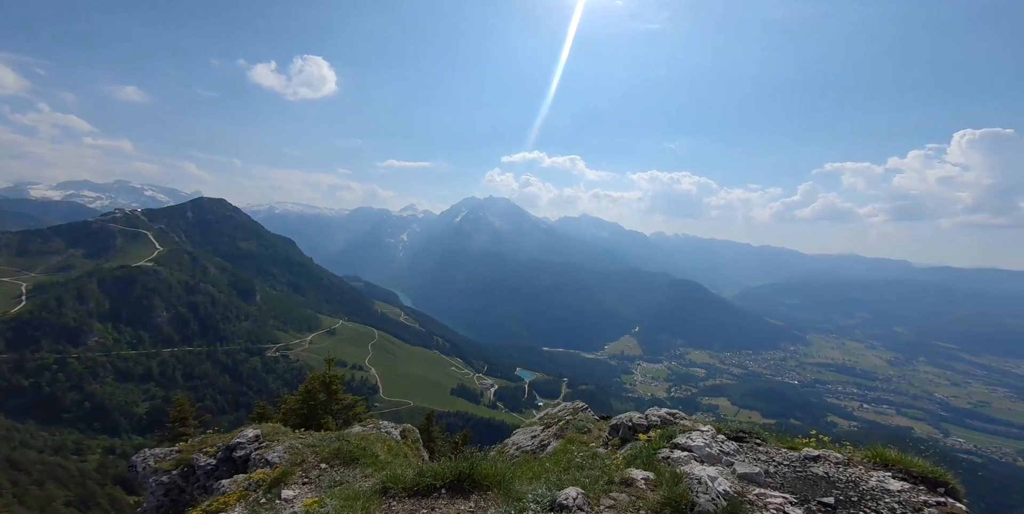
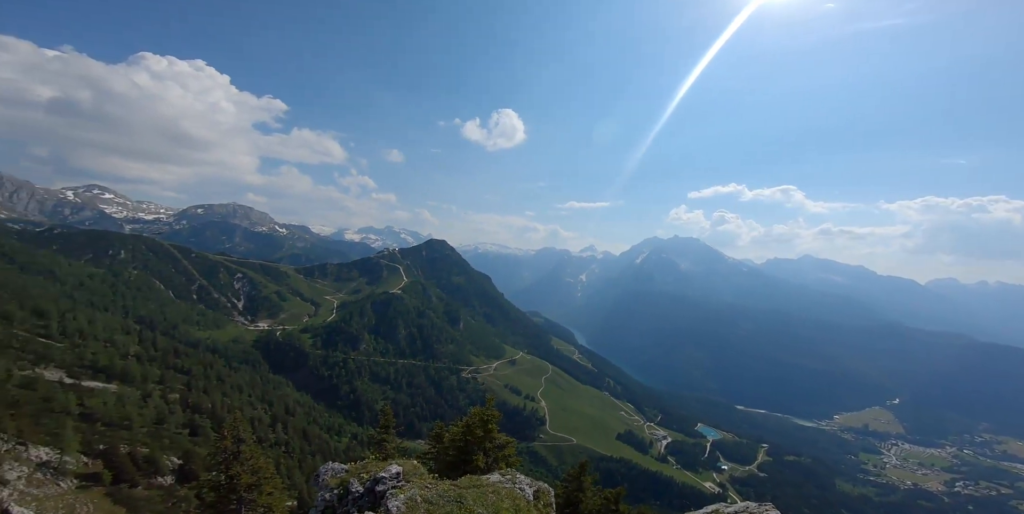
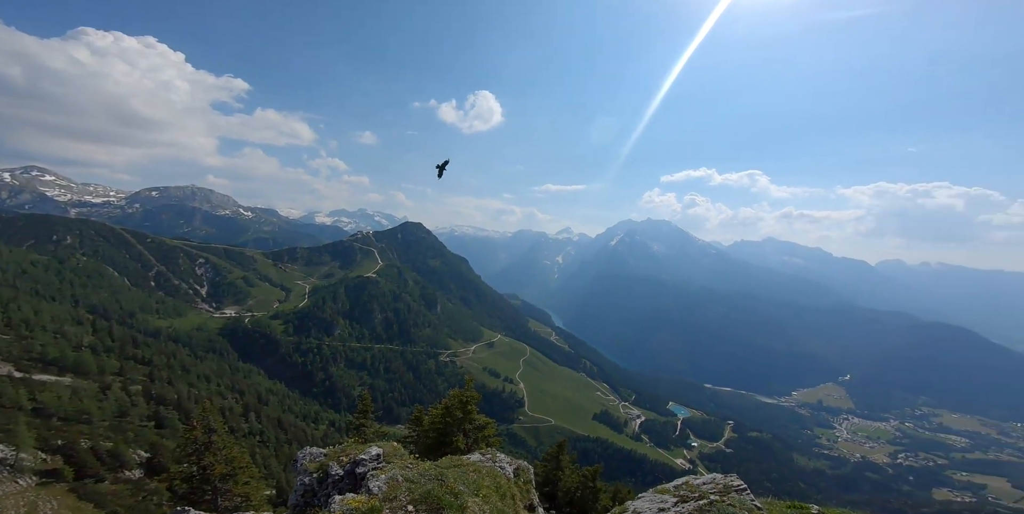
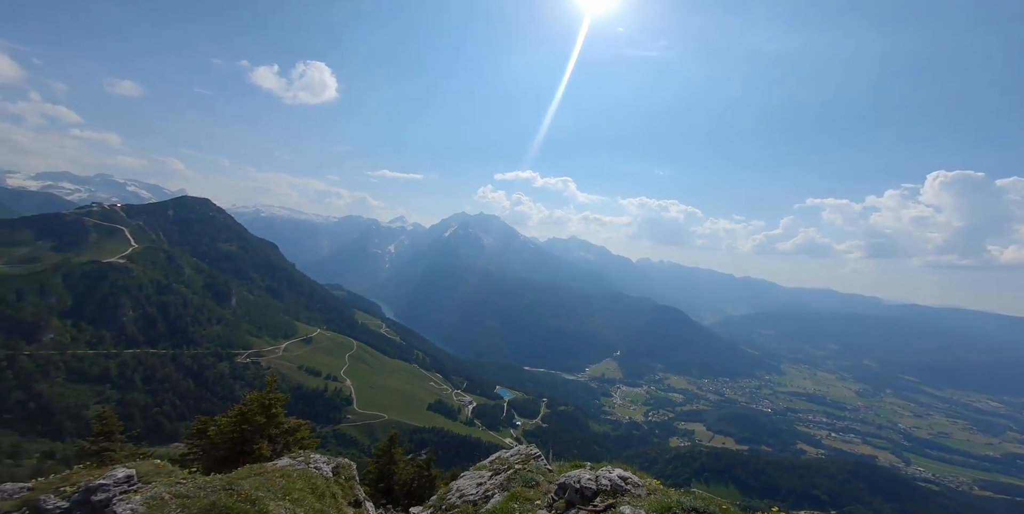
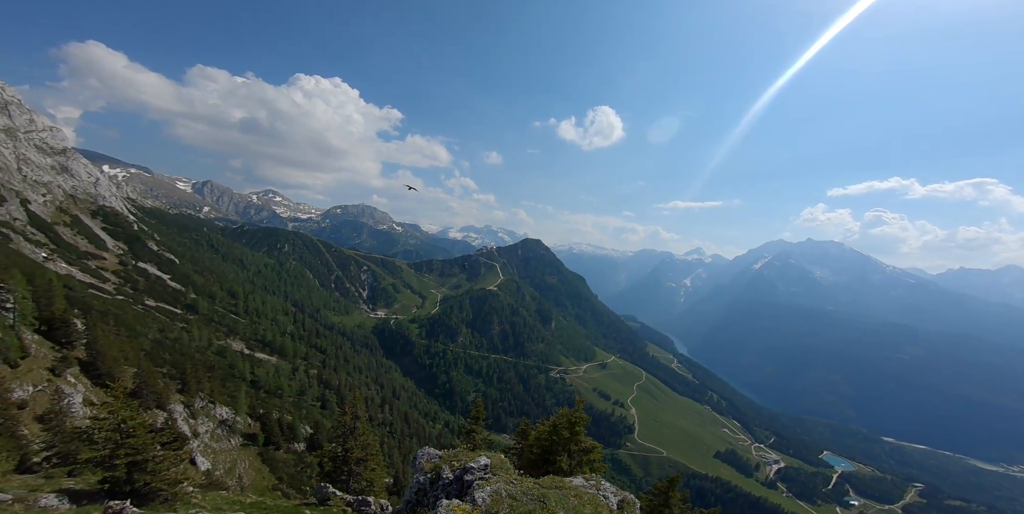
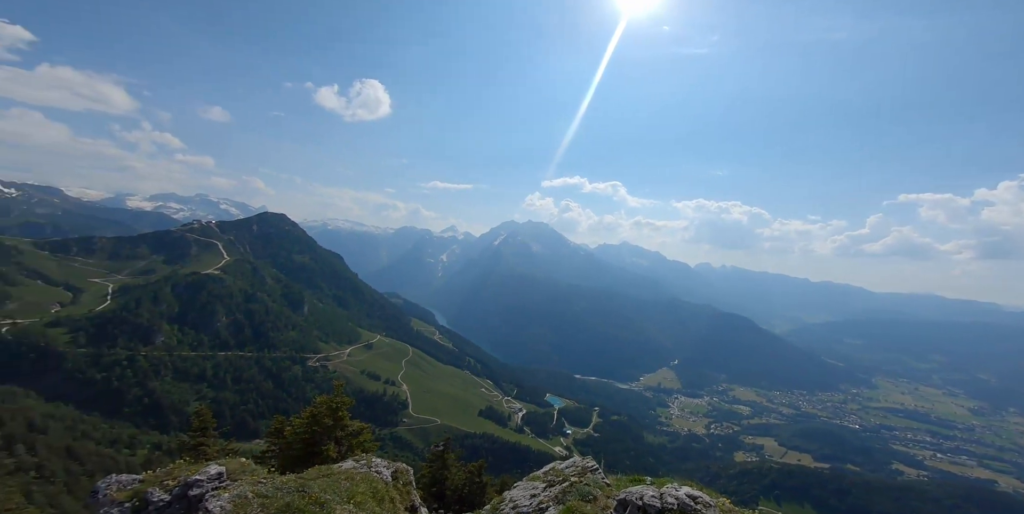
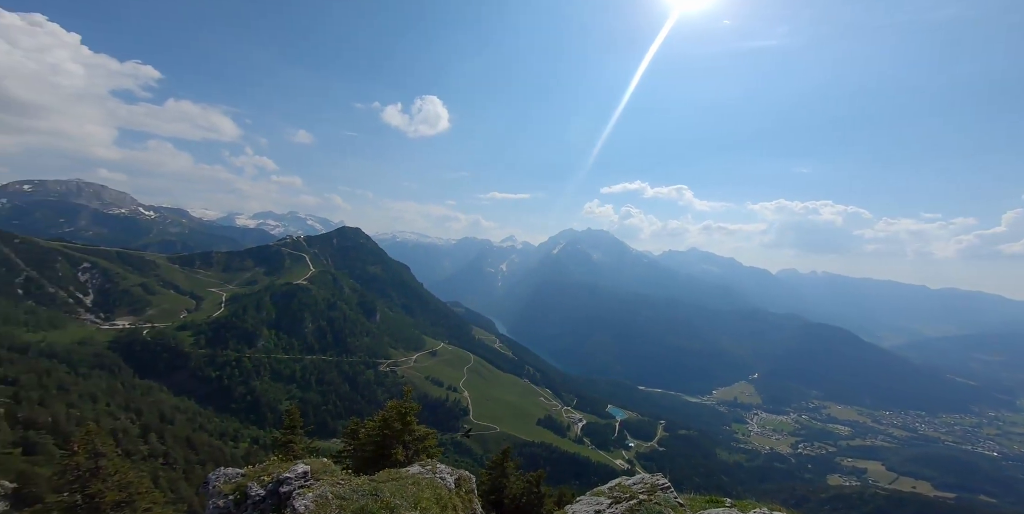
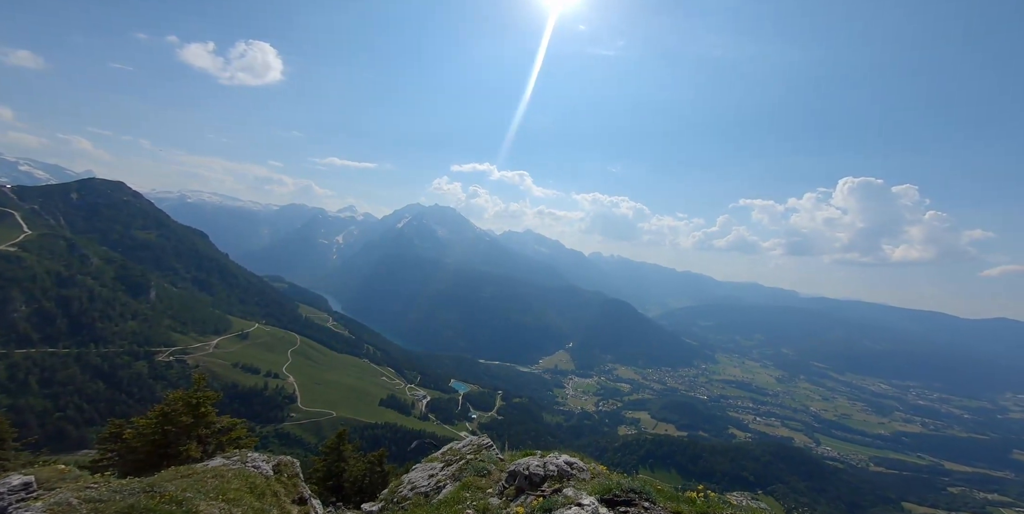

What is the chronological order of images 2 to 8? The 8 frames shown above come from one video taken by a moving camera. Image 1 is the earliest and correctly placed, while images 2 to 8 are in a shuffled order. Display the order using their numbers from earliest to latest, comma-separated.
8, 4, 6, 7, 2, 5, 3
